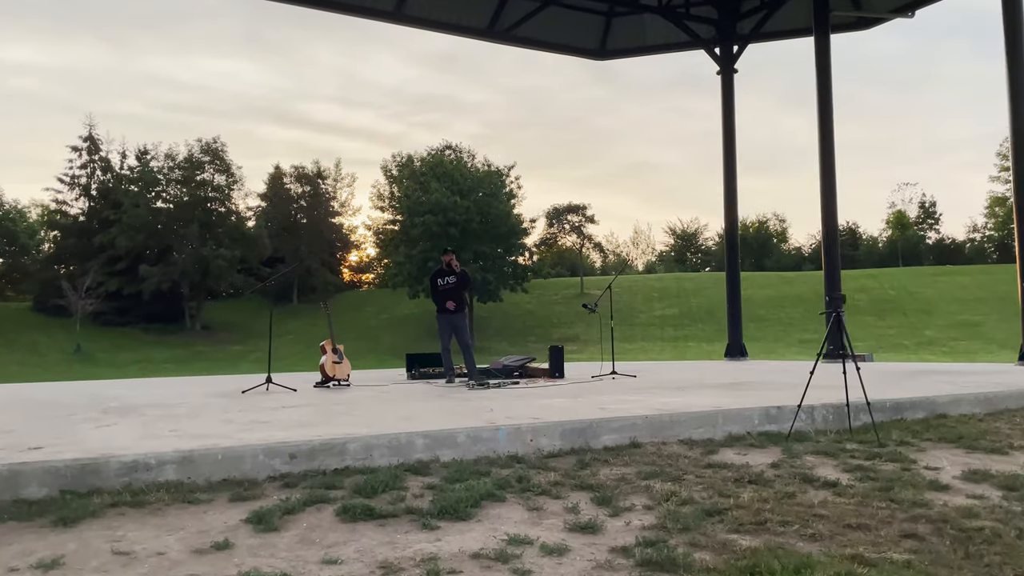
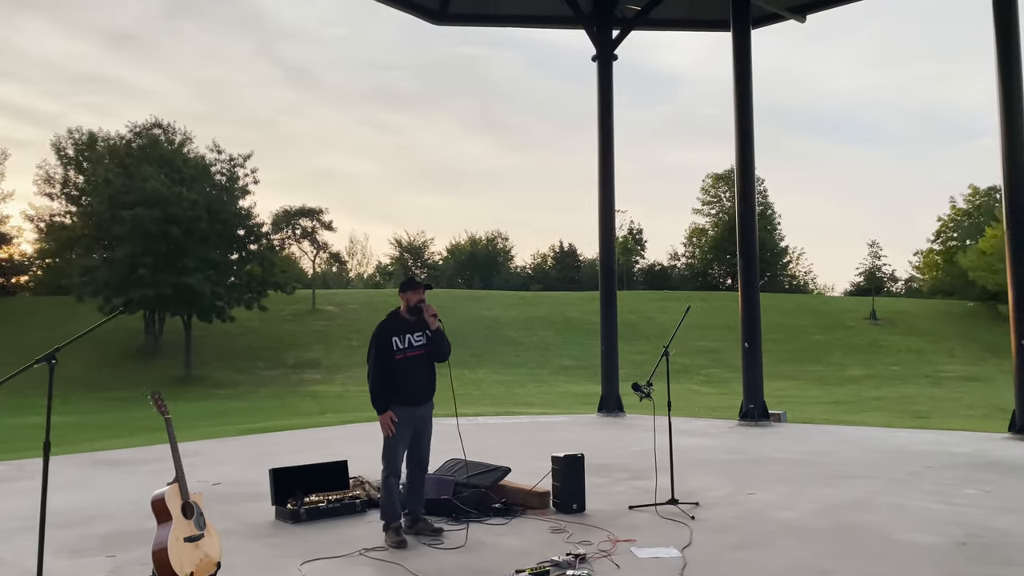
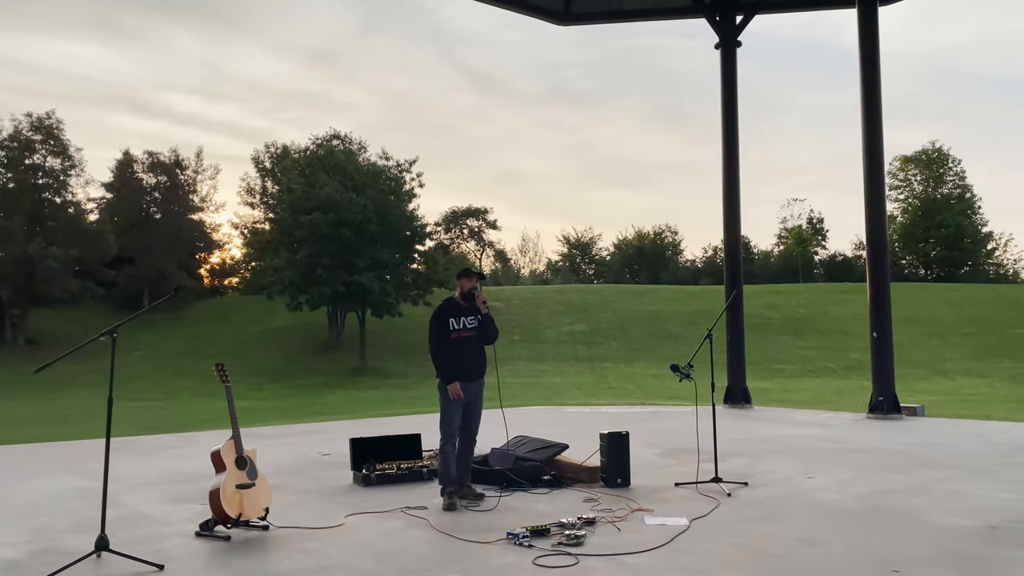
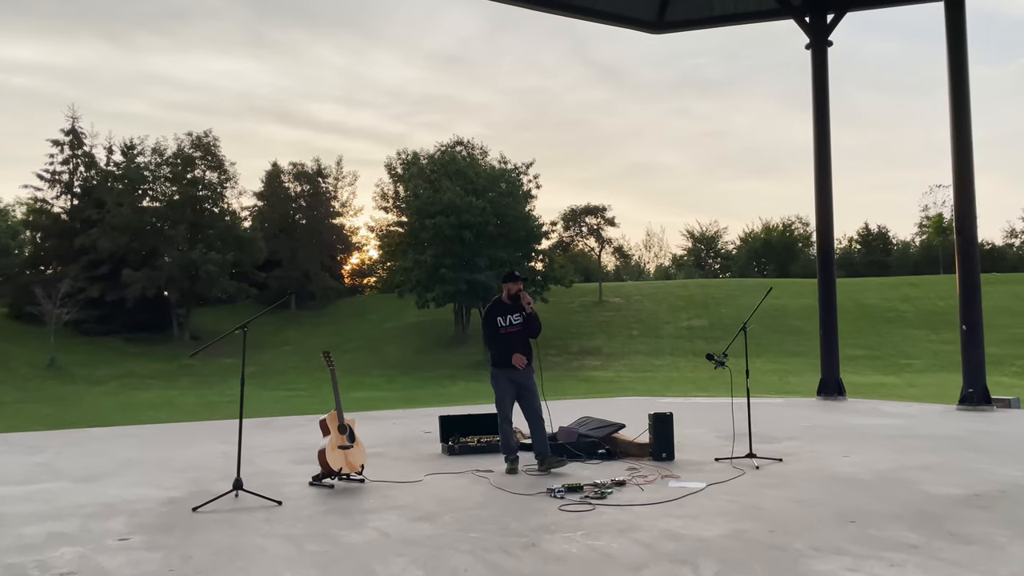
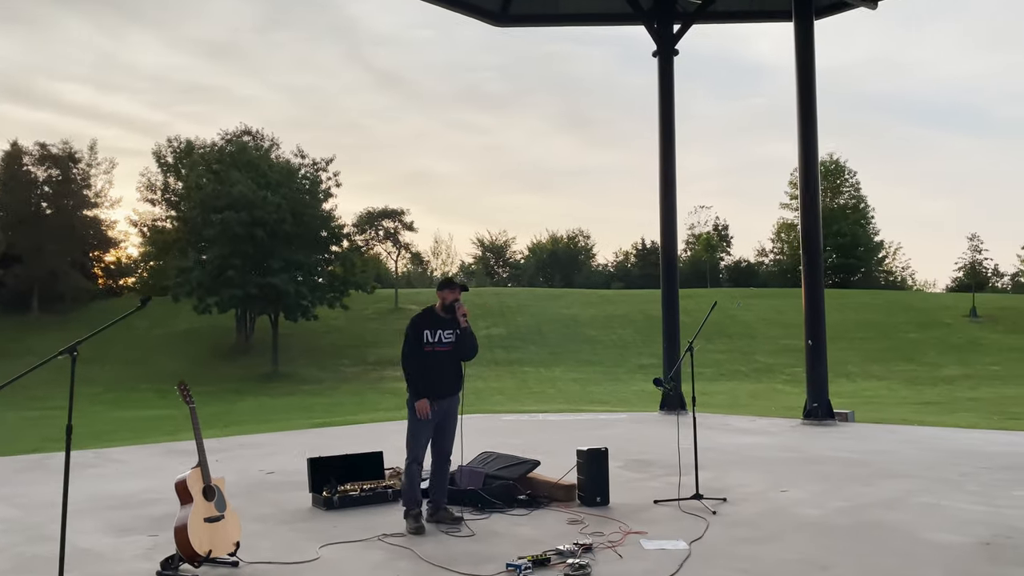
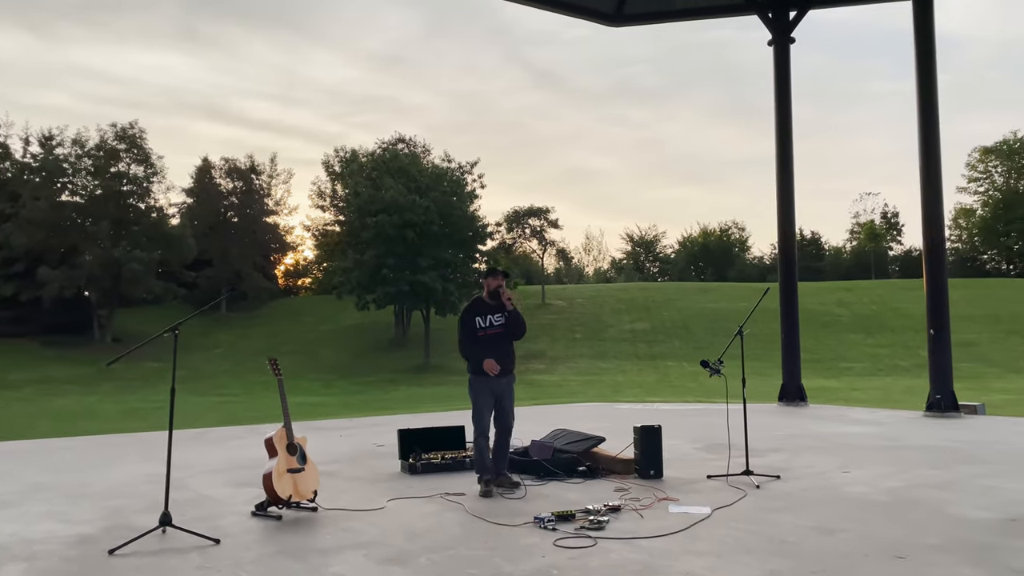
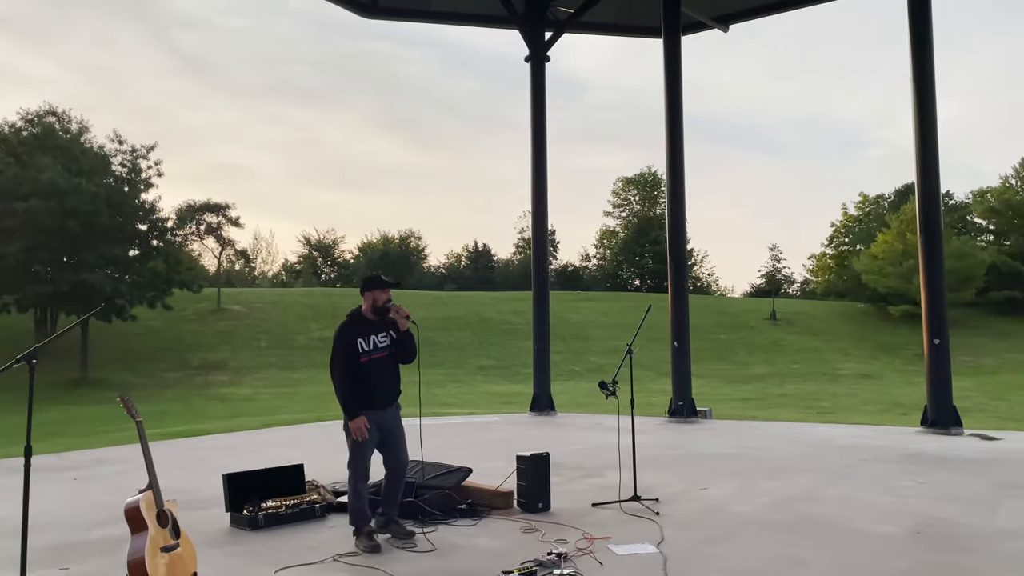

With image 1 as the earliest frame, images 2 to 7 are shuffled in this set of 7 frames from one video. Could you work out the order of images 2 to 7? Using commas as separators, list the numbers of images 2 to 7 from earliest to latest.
4, 6, 3, 5, 2, 7
